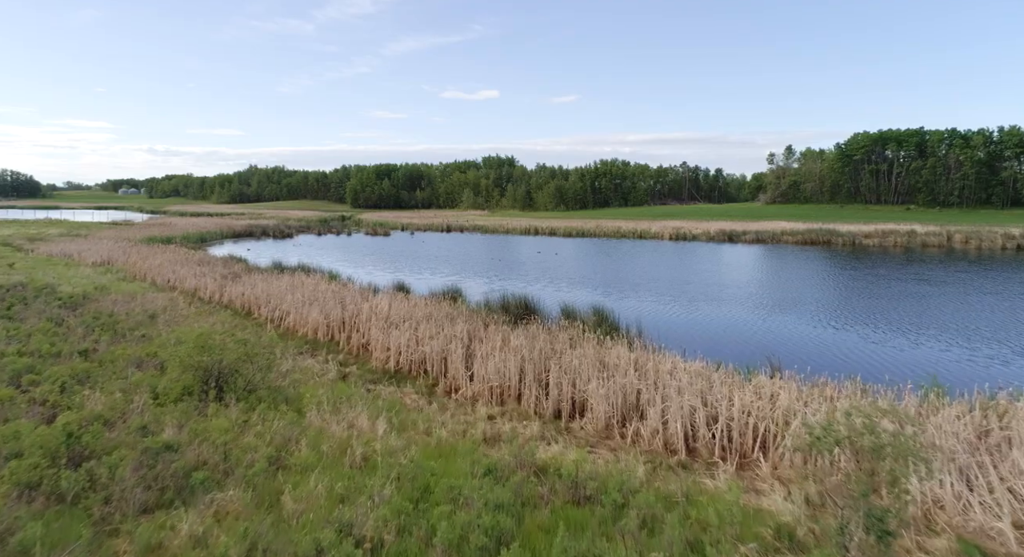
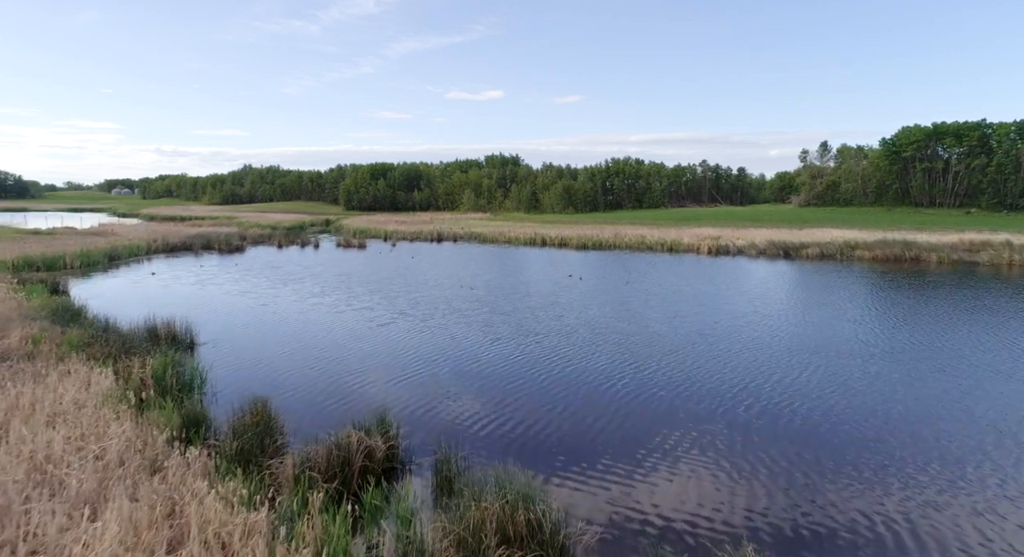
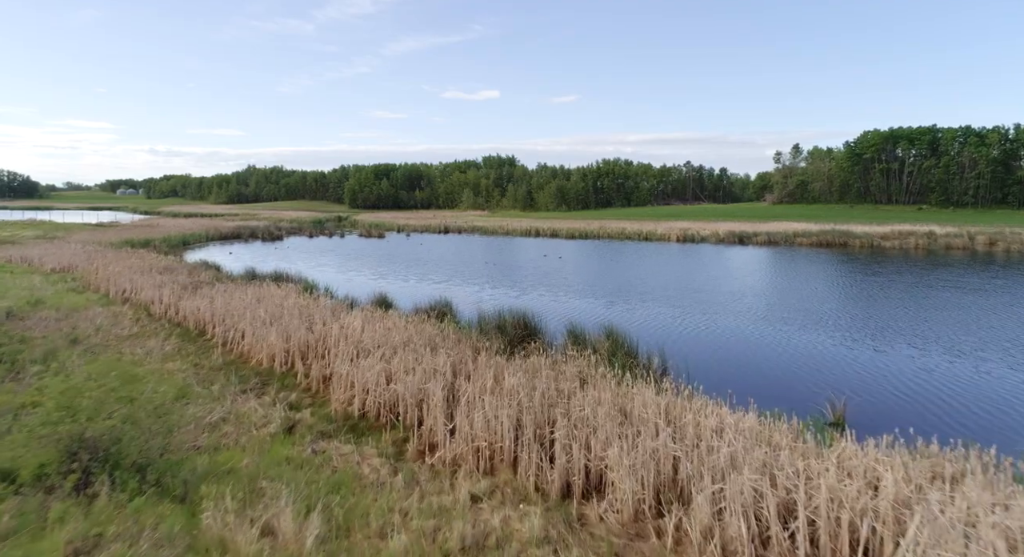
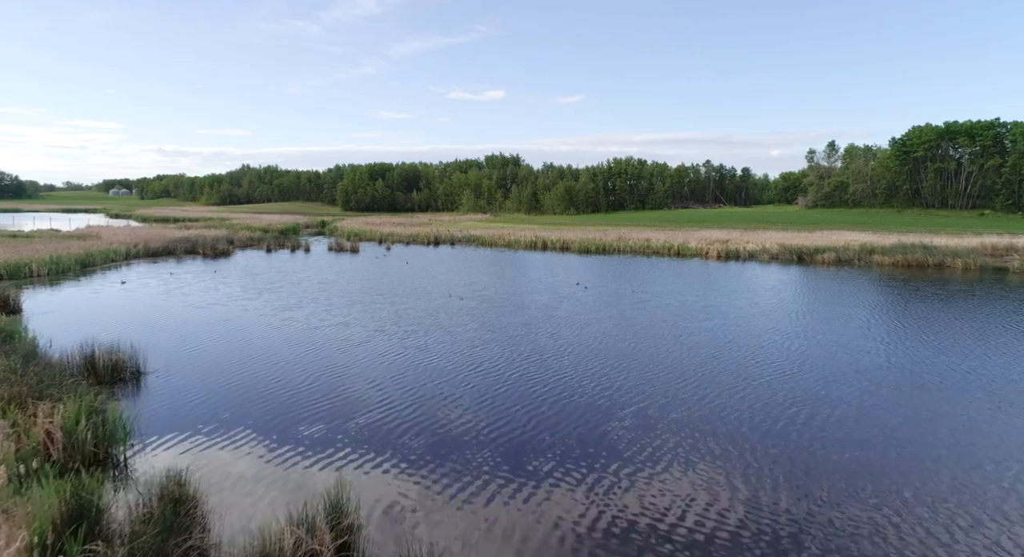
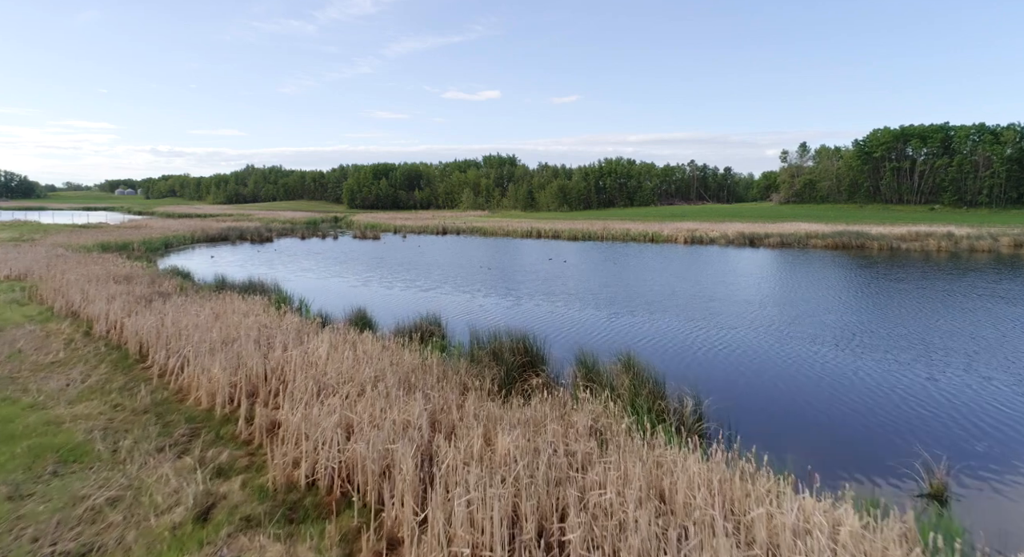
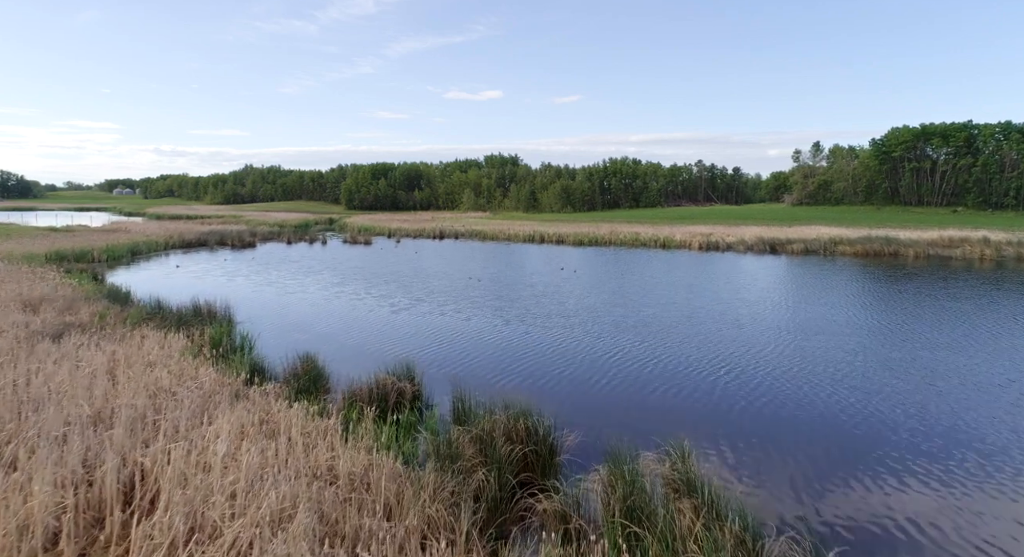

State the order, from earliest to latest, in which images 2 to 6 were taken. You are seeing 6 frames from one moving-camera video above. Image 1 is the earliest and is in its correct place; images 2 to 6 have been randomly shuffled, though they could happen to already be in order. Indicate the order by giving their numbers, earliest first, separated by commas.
3, 5, 6, 2, 4
